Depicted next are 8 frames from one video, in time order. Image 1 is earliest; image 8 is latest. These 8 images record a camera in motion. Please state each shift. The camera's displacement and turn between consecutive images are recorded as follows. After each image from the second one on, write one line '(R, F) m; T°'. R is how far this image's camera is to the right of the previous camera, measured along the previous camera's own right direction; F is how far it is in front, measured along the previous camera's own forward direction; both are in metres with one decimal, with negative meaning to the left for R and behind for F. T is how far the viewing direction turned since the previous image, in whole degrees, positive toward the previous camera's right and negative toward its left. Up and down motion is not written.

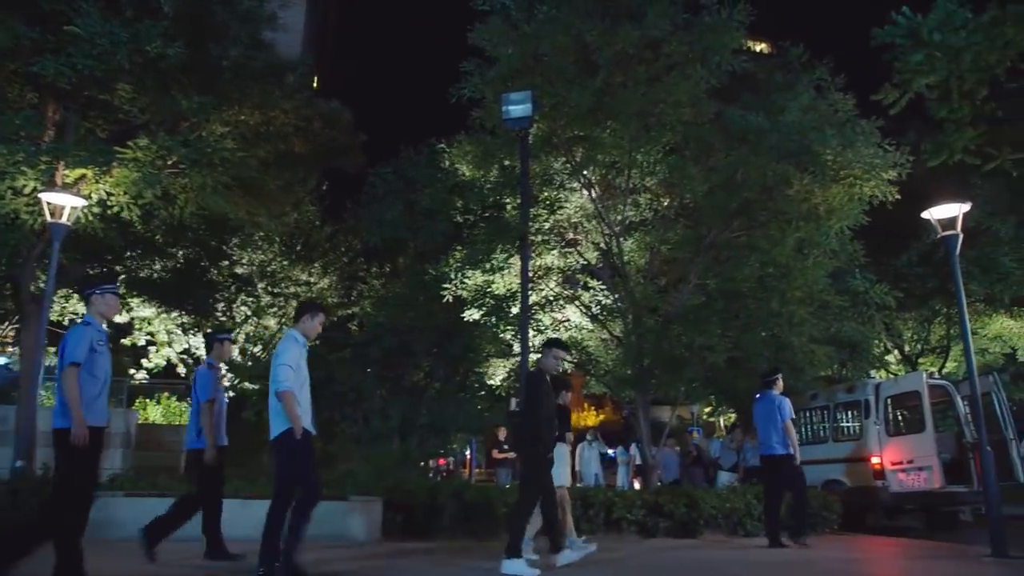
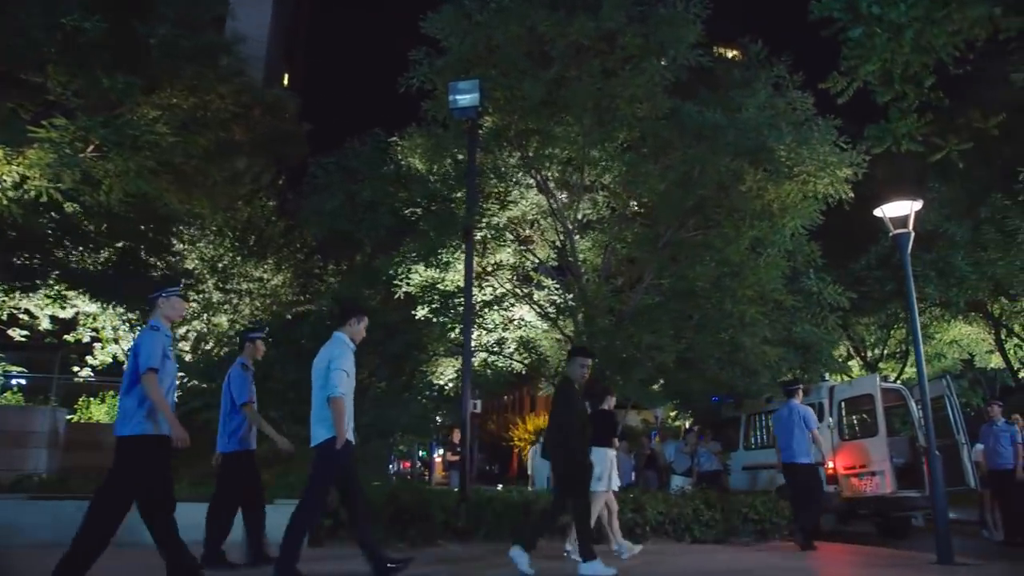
(+0.4, +0.4) m; +2°
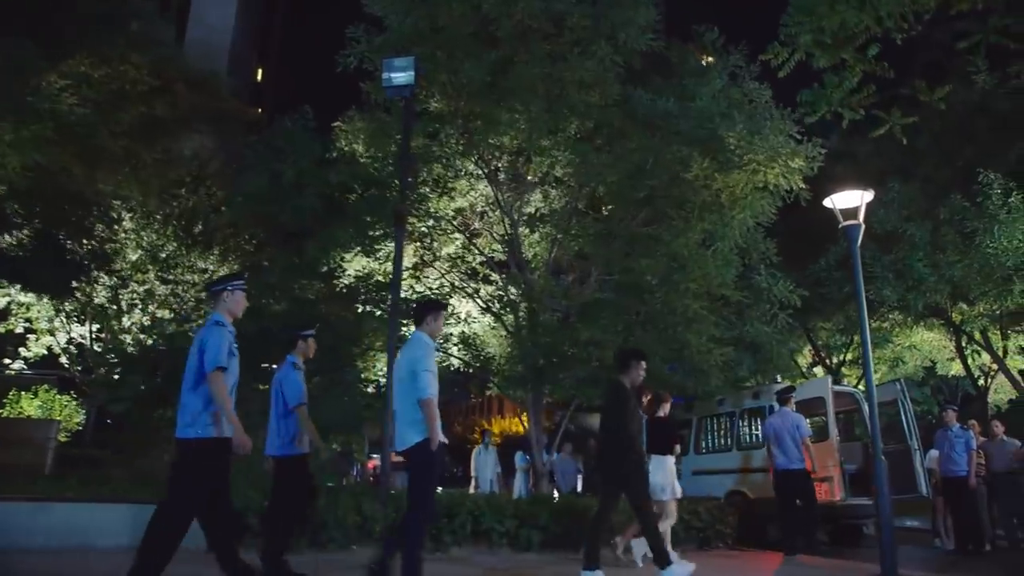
(+0.6, +0.6) m; +2°
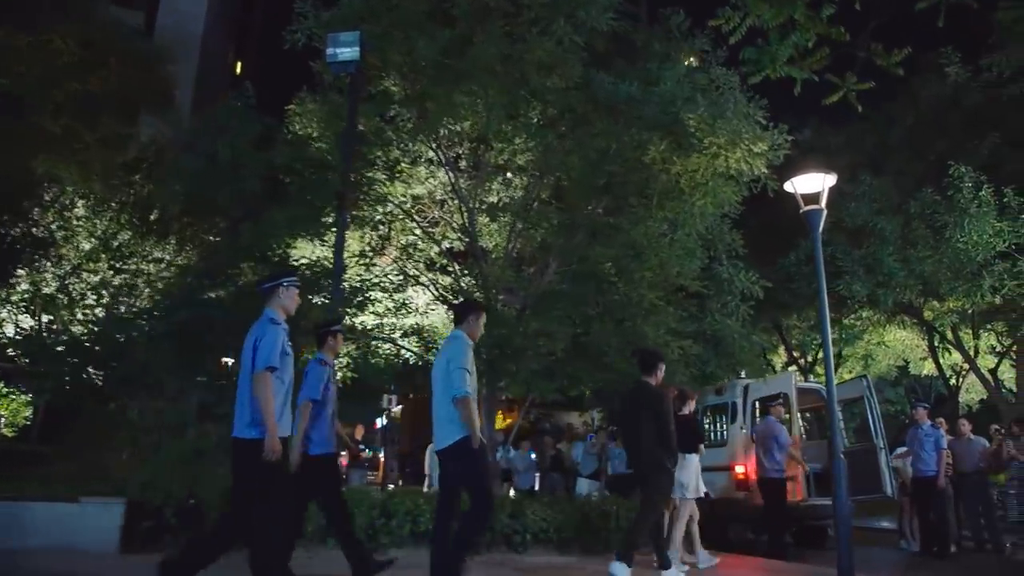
(+0.4, +0.5) m; +1°
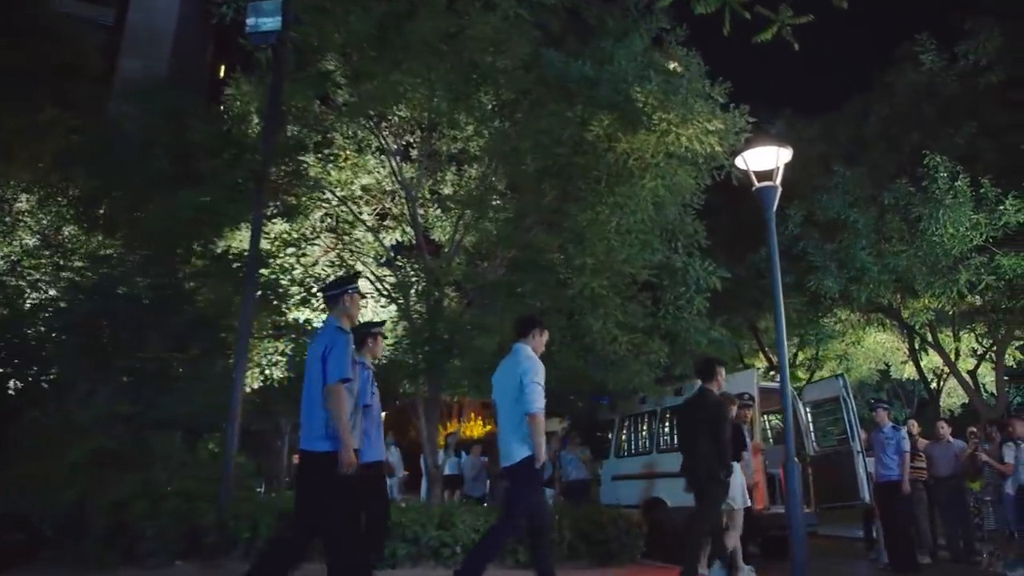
(+0.7, +0.8) m; +1°
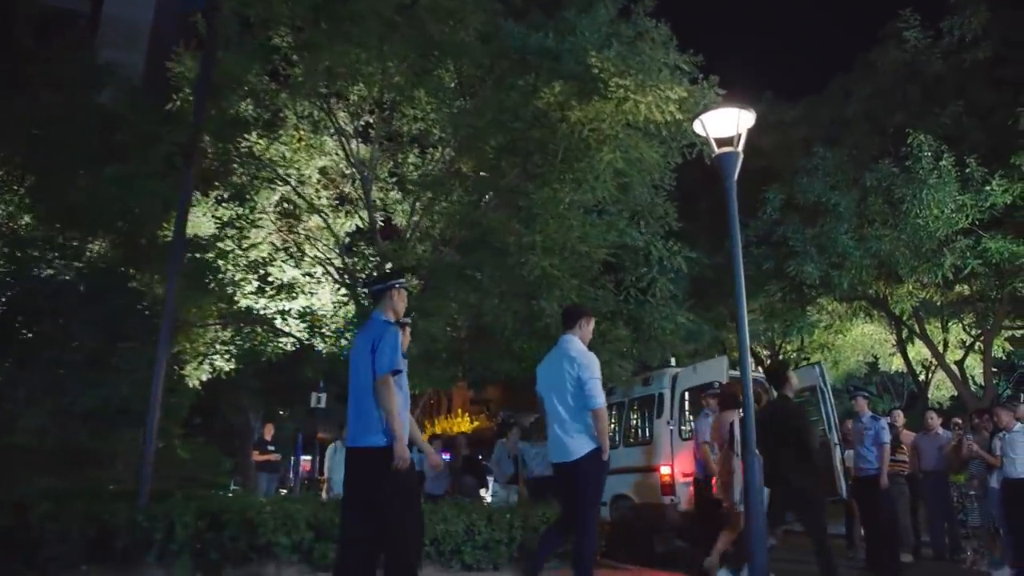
(+0.5, +0.7) m; 0°
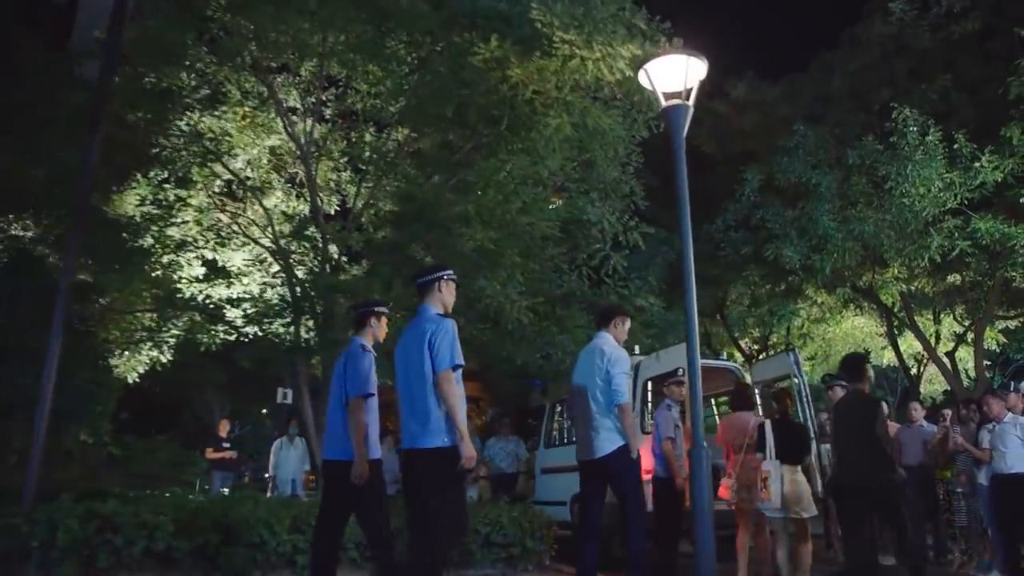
(+0.6, +0.8) m; 0°
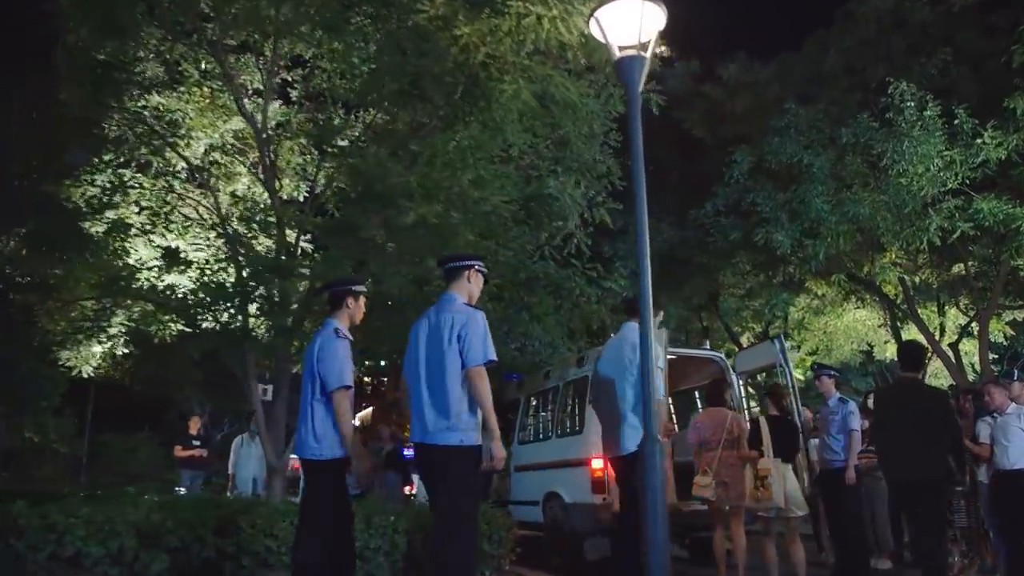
(+0.5, +0.6) m; -1°
